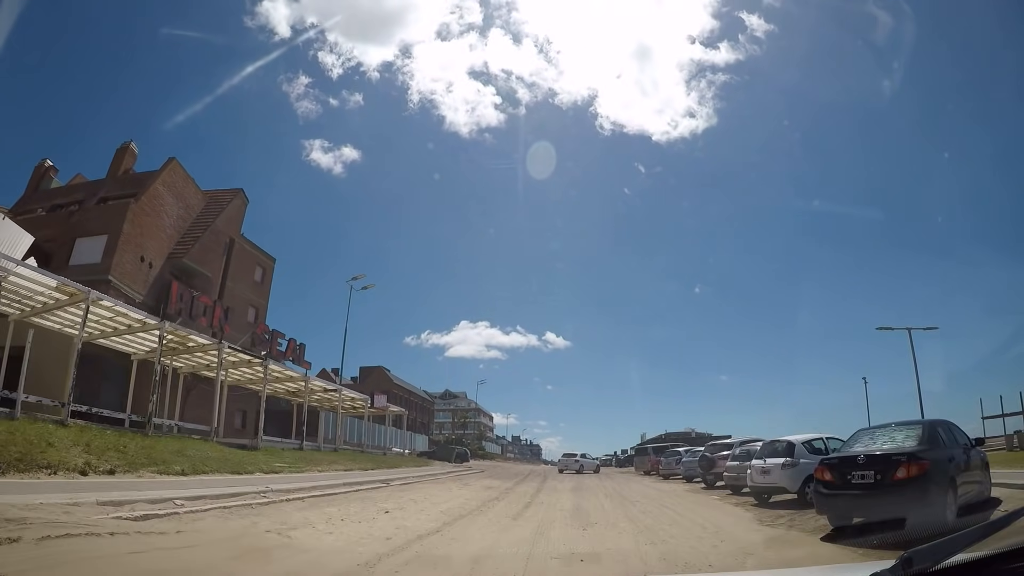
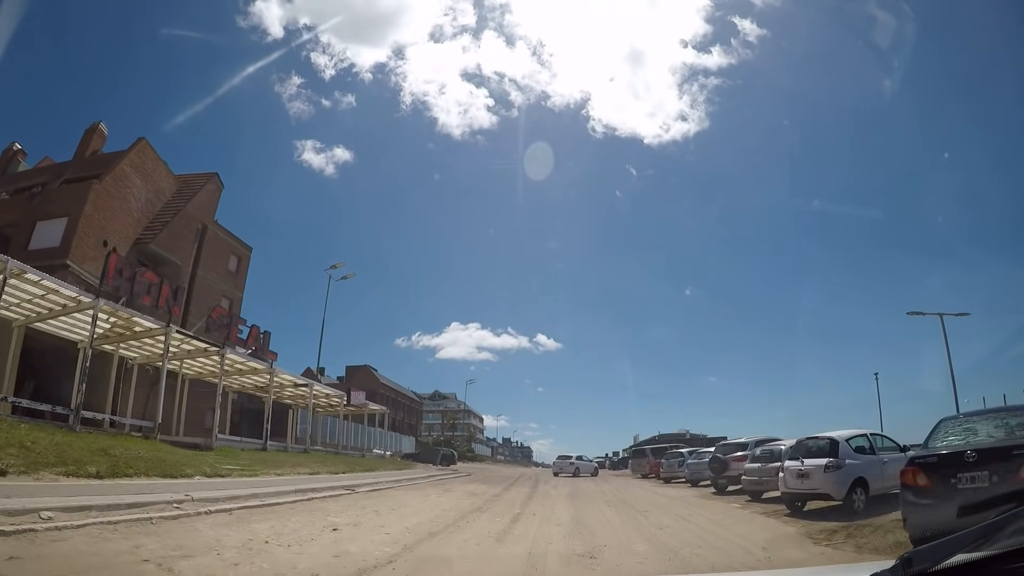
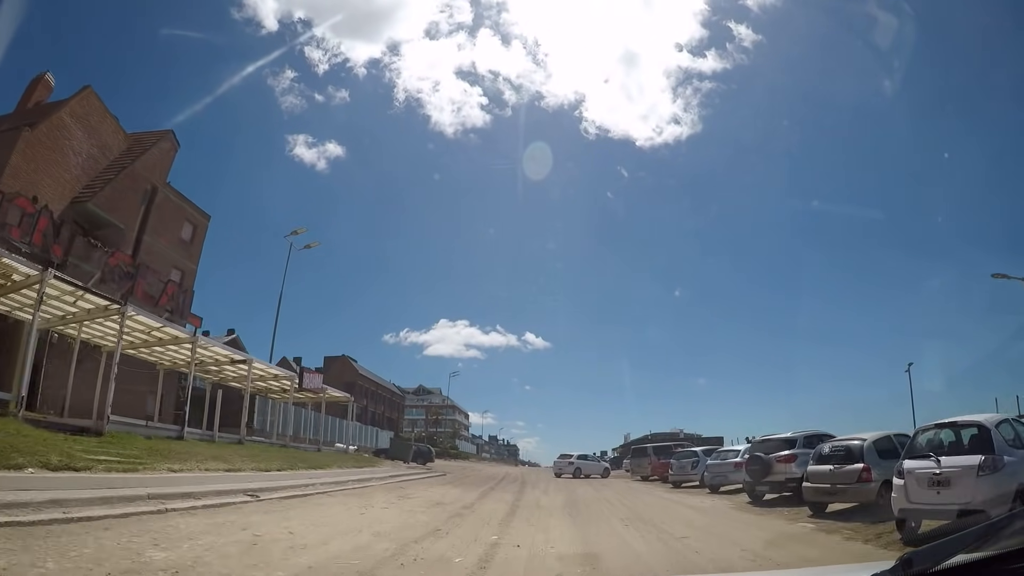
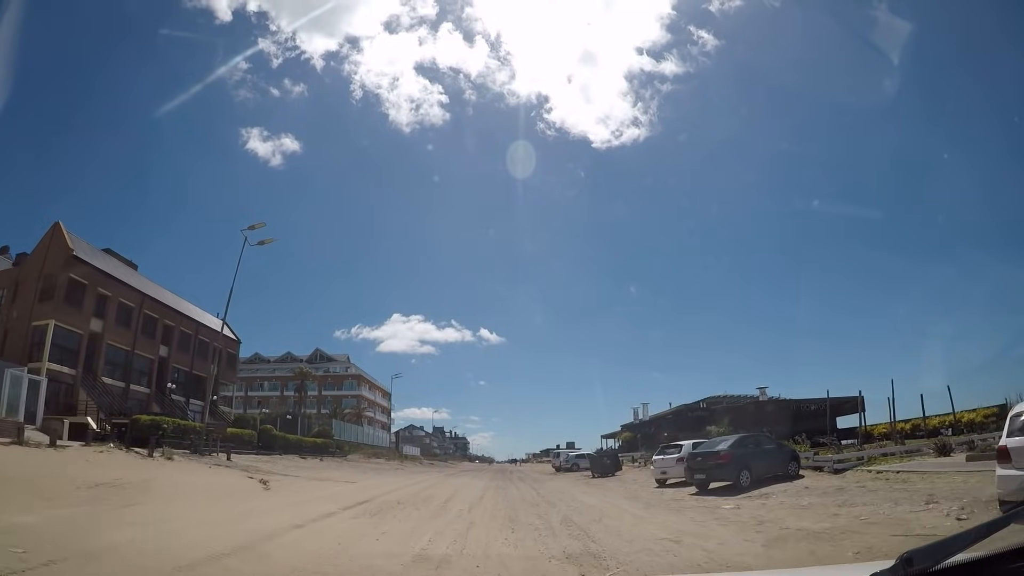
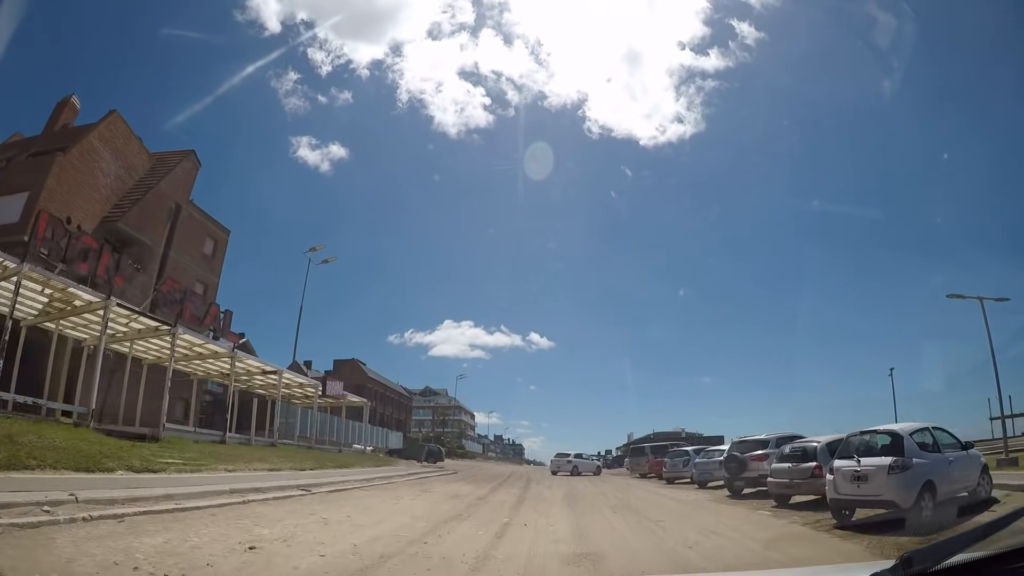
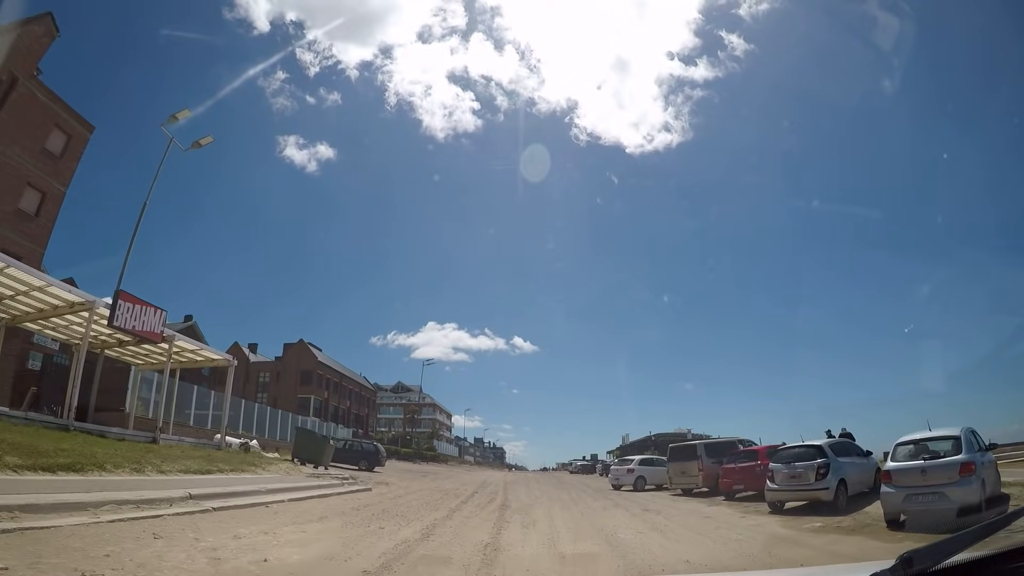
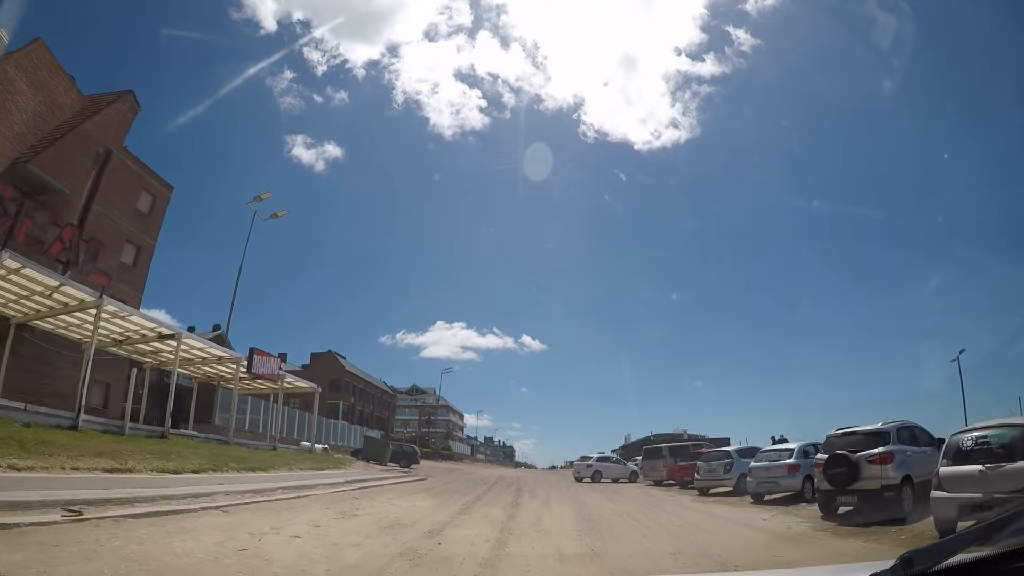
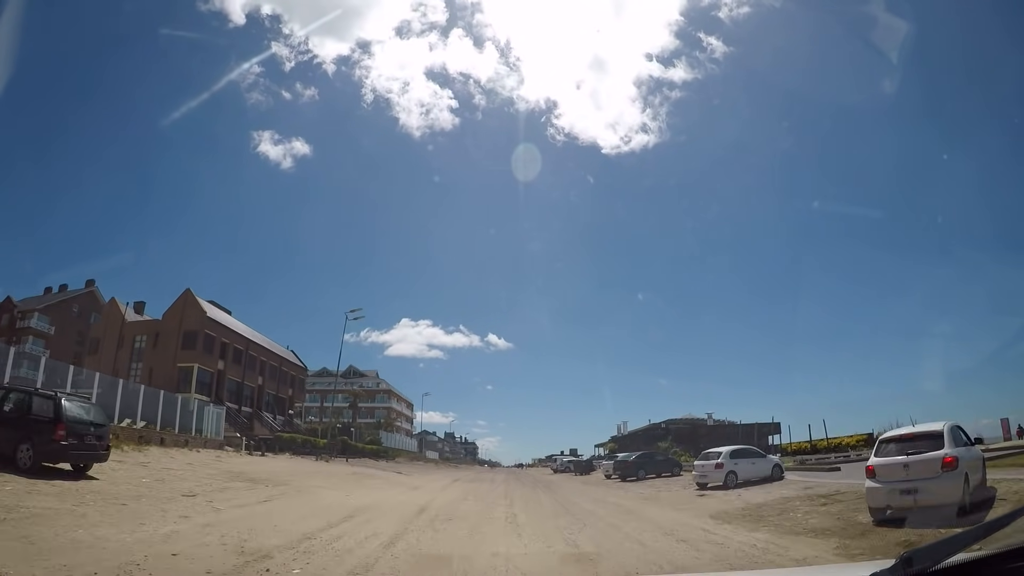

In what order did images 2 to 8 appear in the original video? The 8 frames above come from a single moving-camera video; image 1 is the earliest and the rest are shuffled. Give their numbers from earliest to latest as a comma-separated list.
2, 5, 3, 7, 6, 8, 4
